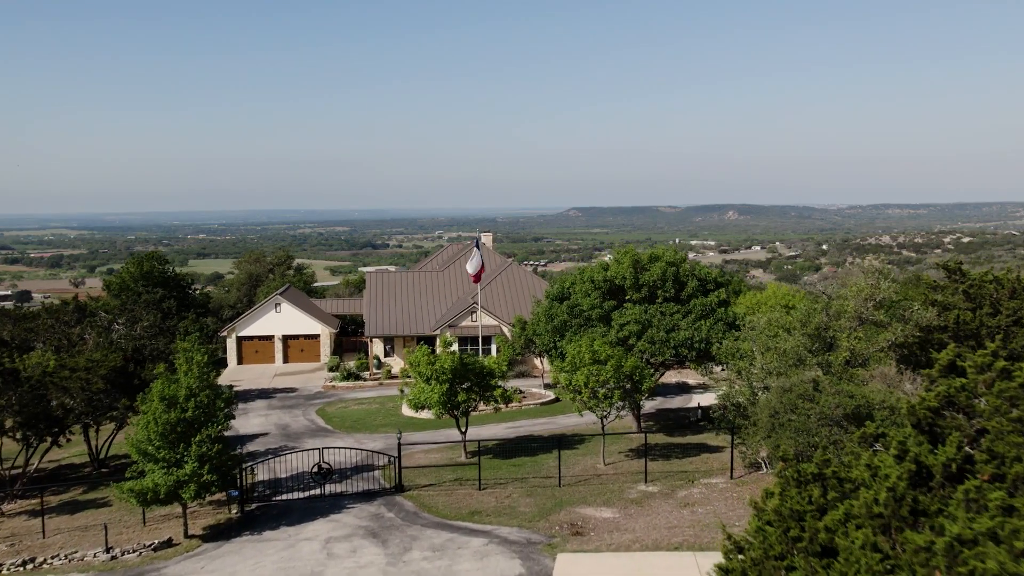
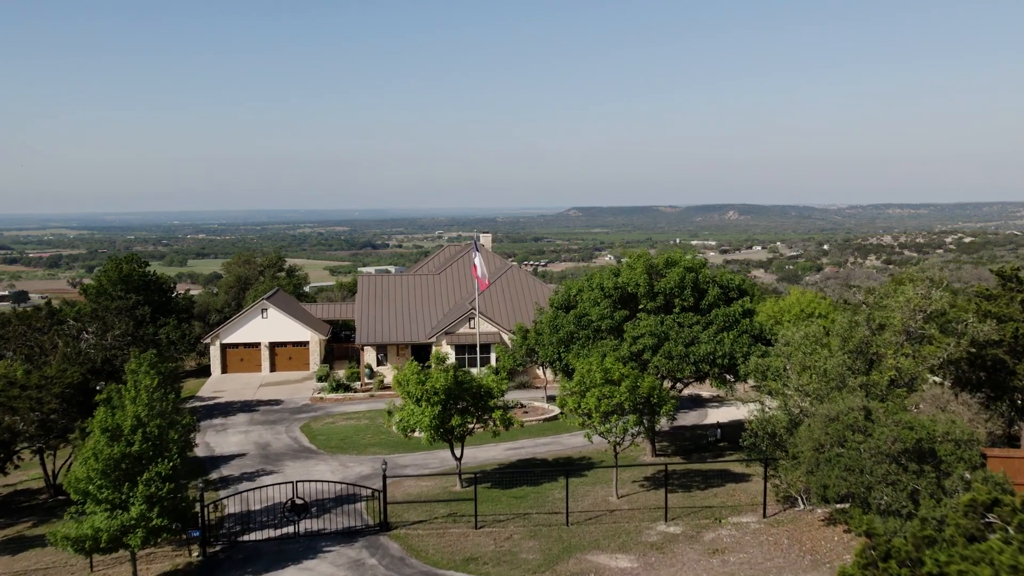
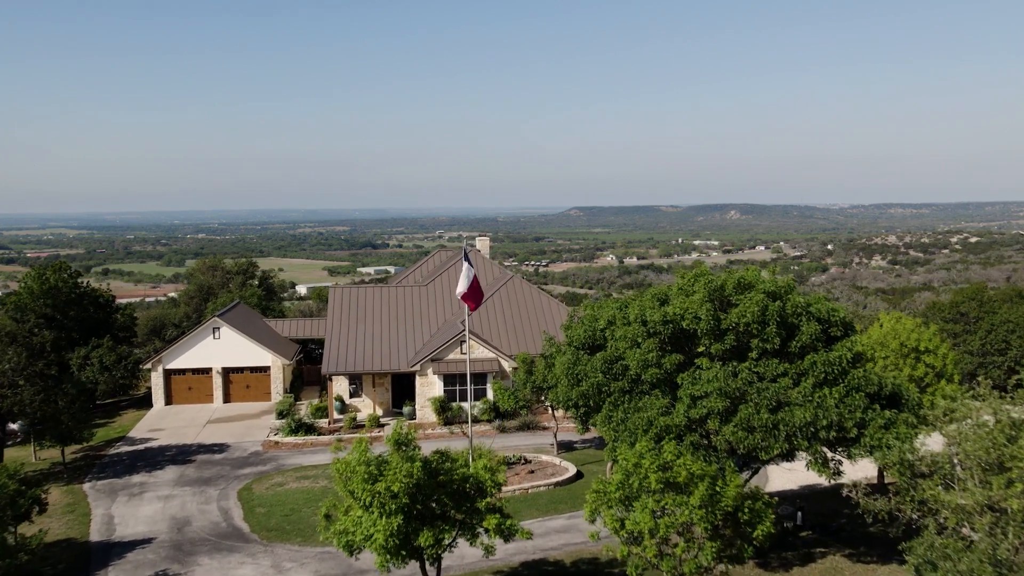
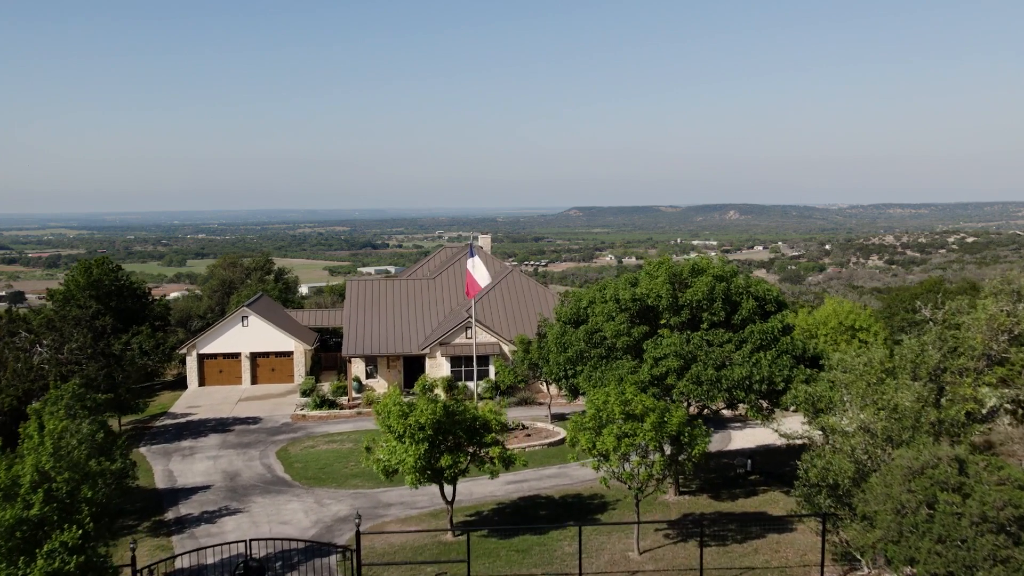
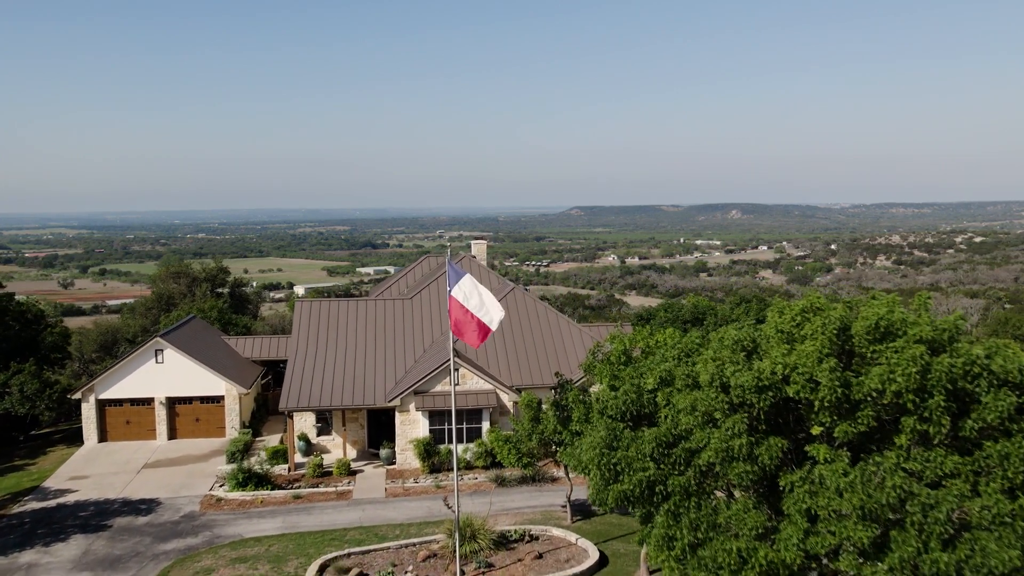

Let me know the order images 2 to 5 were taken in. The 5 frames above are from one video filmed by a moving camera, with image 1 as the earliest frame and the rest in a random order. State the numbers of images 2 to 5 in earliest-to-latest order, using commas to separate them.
2, 4, 3, 5
